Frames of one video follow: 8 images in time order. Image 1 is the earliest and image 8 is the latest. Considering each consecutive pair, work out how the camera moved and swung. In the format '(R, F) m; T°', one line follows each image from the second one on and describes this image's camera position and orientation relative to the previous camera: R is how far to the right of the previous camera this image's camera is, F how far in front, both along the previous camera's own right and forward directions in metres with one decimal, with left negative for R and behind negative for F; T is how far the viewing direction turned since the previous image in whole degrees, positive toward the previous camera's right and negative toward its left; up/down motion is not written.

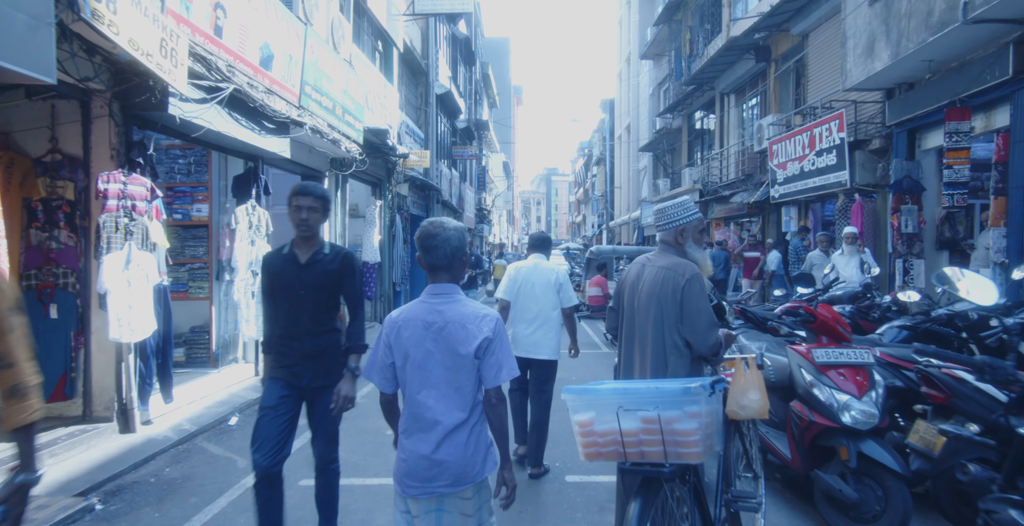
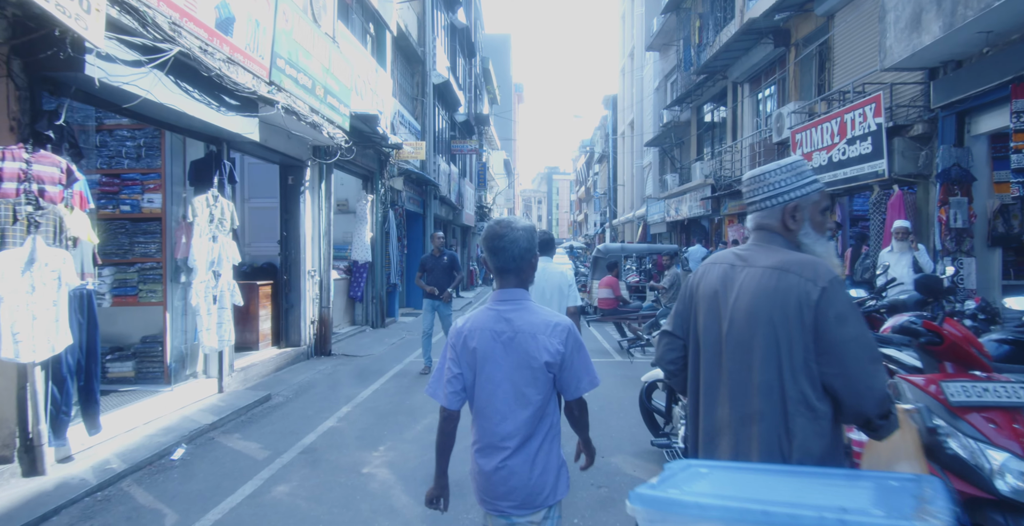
(0.0, +1.1) m; 0°
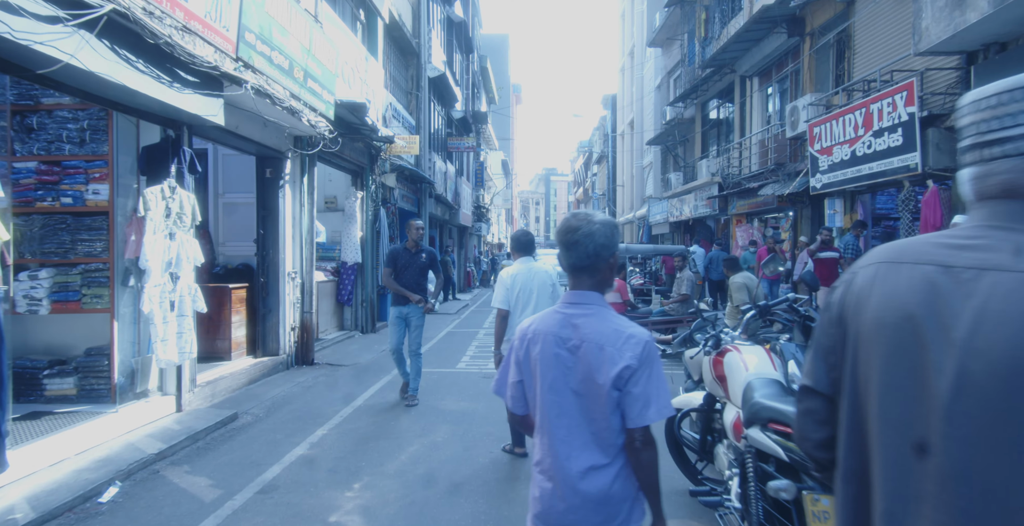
(0.0, +0.9) m; 0°
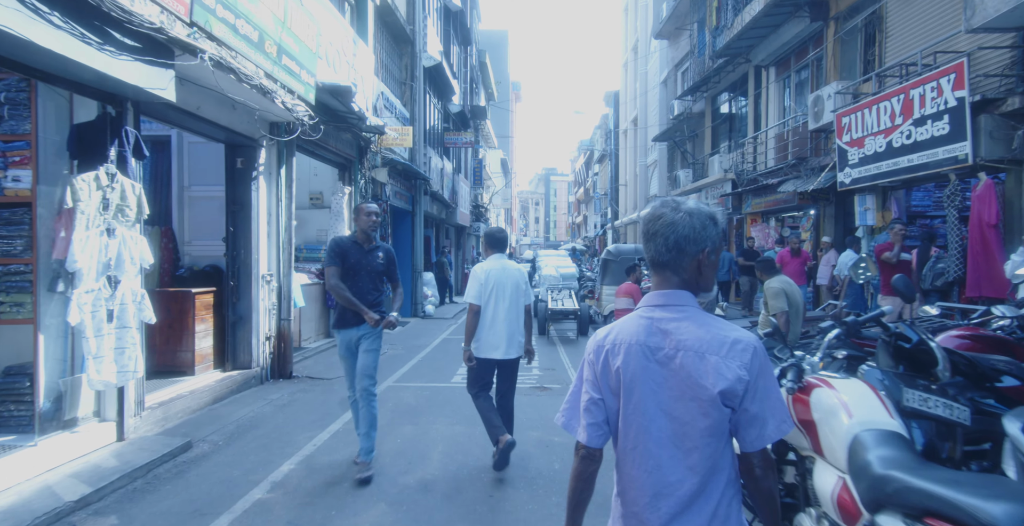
(0.0, +1.0) m; 0°
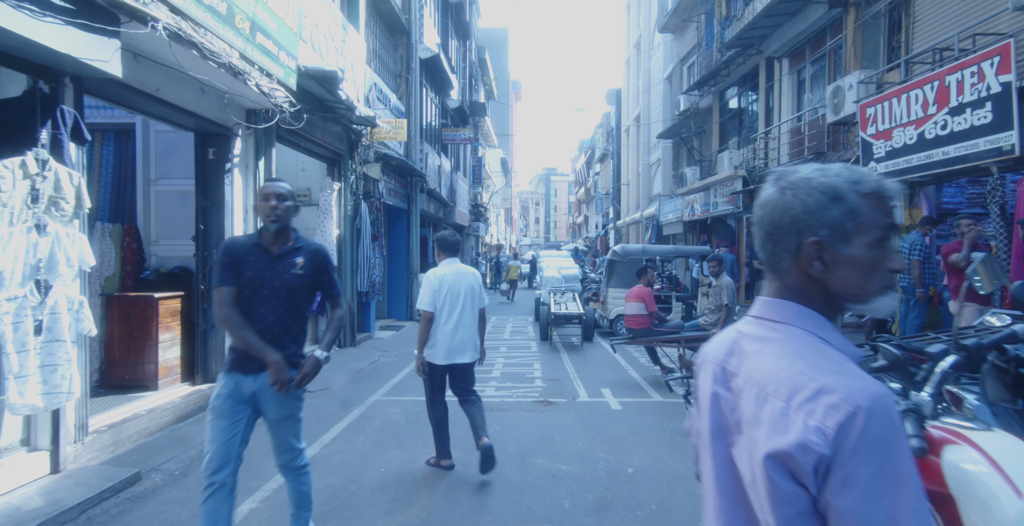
(0.0, +0.8) m; 0°
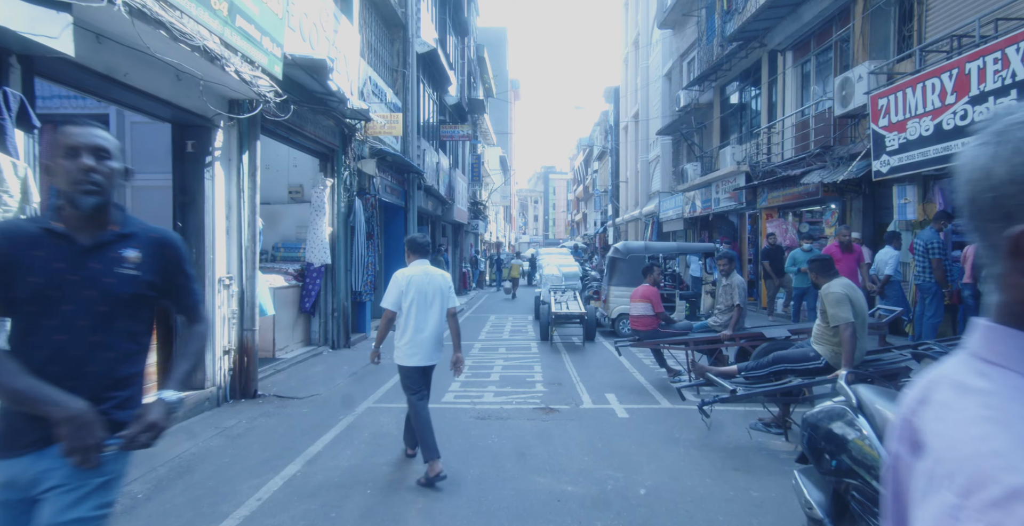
(0.0, +0.4) m; 0°
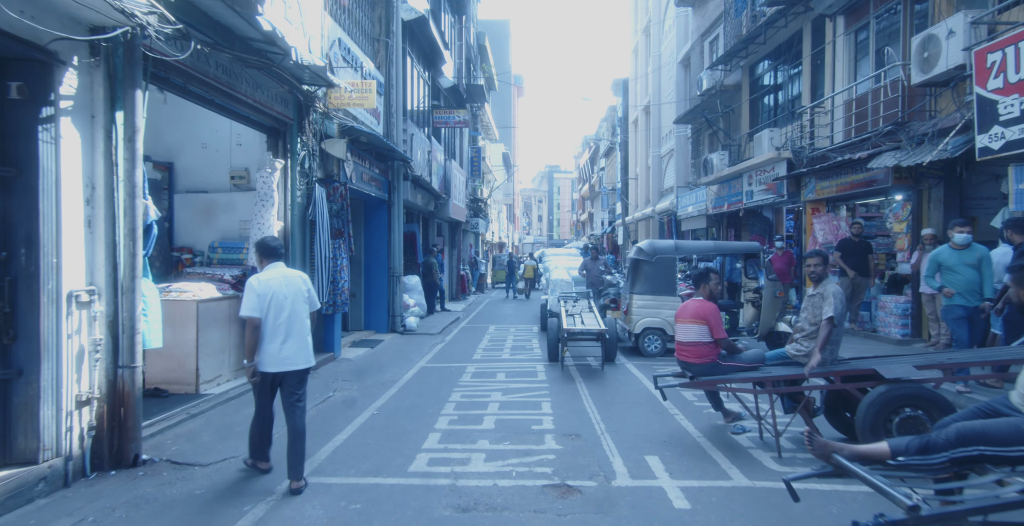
(0.0, +2.4) m; 0°
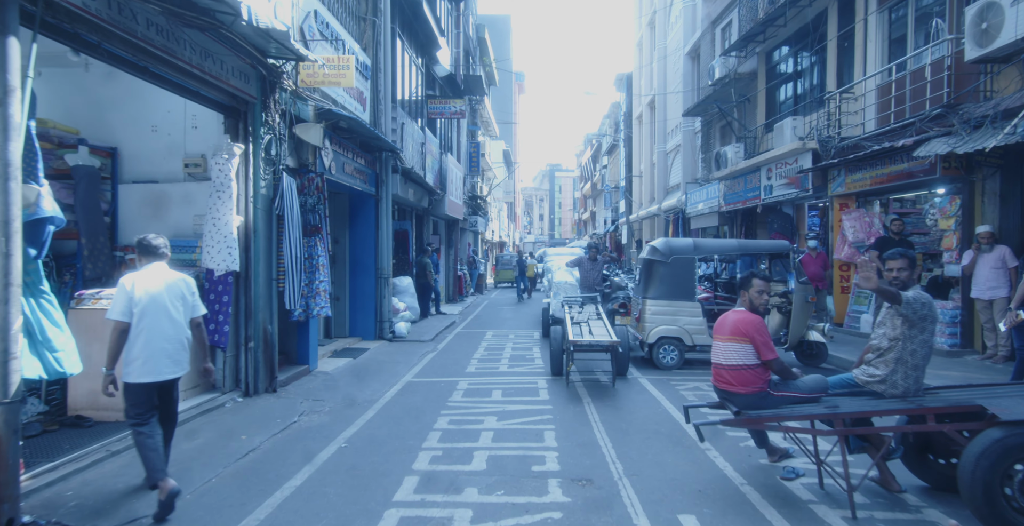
(0.0, +1.3) m; 0°
